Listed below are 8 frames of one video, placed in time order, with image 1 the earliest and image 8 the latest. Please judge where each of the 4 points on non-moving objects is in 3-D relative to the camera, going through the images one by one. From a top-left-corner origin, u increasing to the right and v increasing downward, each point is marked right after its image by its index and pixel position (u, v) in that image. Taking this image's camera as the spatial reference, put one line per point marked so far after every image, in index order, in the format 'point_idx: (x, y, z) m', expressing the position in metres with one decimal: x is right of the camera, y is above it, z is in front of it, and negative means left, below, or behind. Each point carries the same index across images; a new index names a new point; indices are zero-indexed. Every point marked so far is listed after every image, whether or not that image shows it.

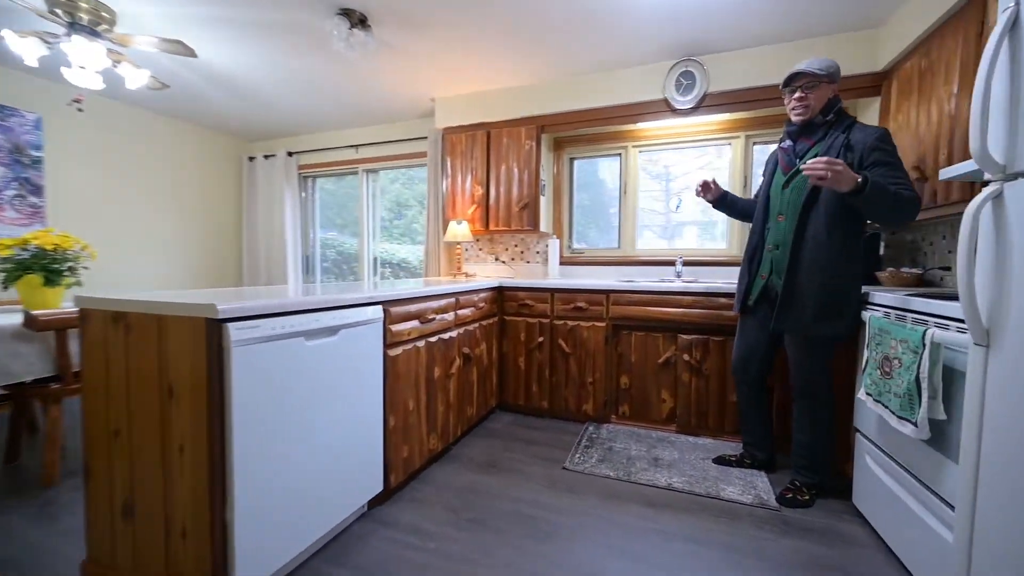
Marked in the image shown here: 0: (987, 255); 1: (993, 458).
0: (+1.0, +0.1, +0.9) m
1: (+1.0, -0.3, +0.8) m
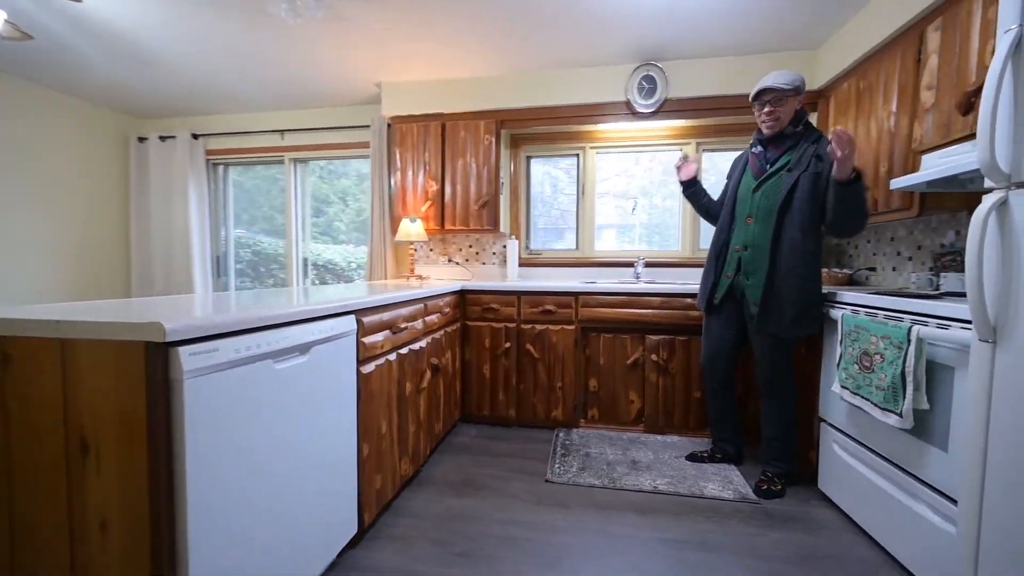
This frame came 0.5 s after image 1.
0: (+1.1, +0.1, +0.9) m
1: (+1.1, -0.3, +0.9) m
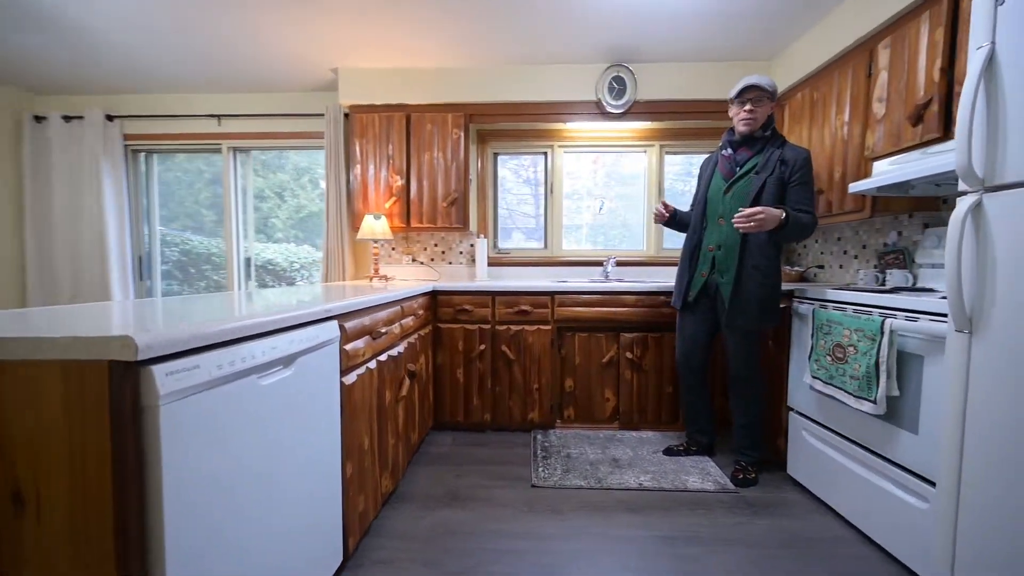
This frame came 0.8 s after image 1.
0: (+1.1, +0.1, +1.0) m
1: (+1.1, -0.3, +1.0) m
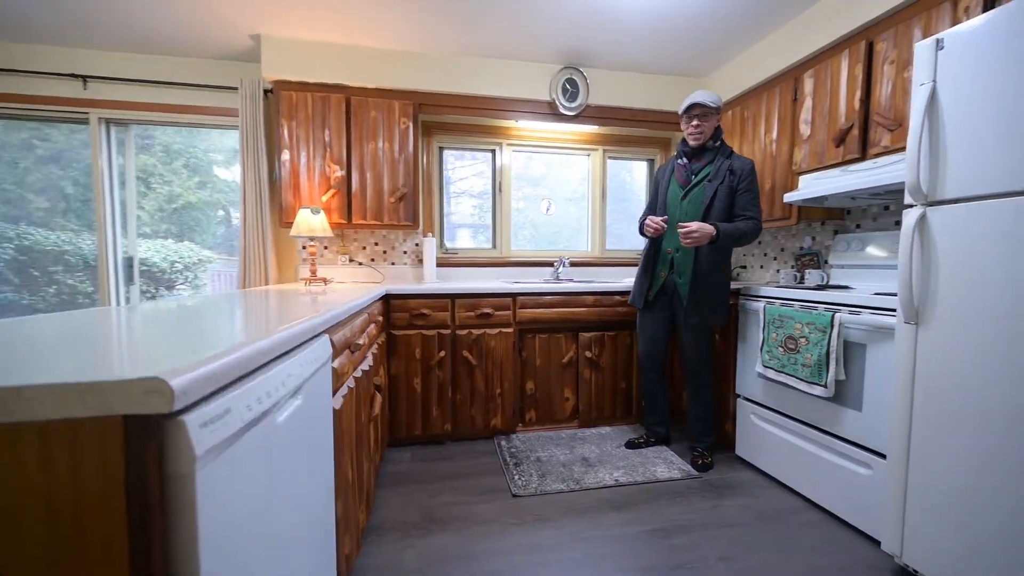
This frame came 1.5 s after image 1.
0: (+1.2, +0.1, +1.2) m
1: (+1.2, -0.3, +1.2) m
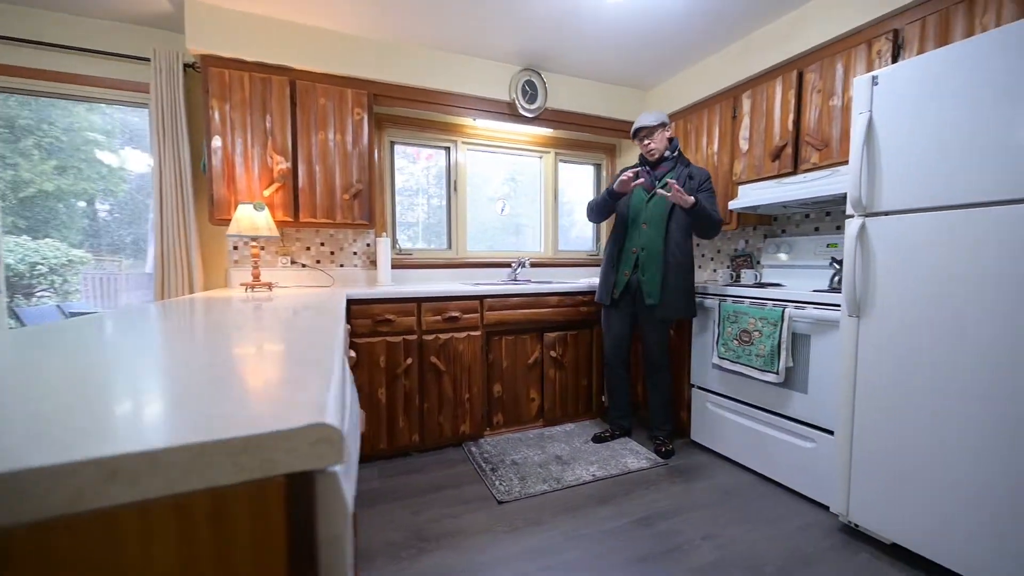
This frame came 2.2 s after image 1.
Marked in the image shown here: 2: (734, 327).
0: (+1.2, +0.1, +1.4) m
1: (+1.2, -0.3, +1.4) m
2: (+1.0, -0.2, +1.9) m
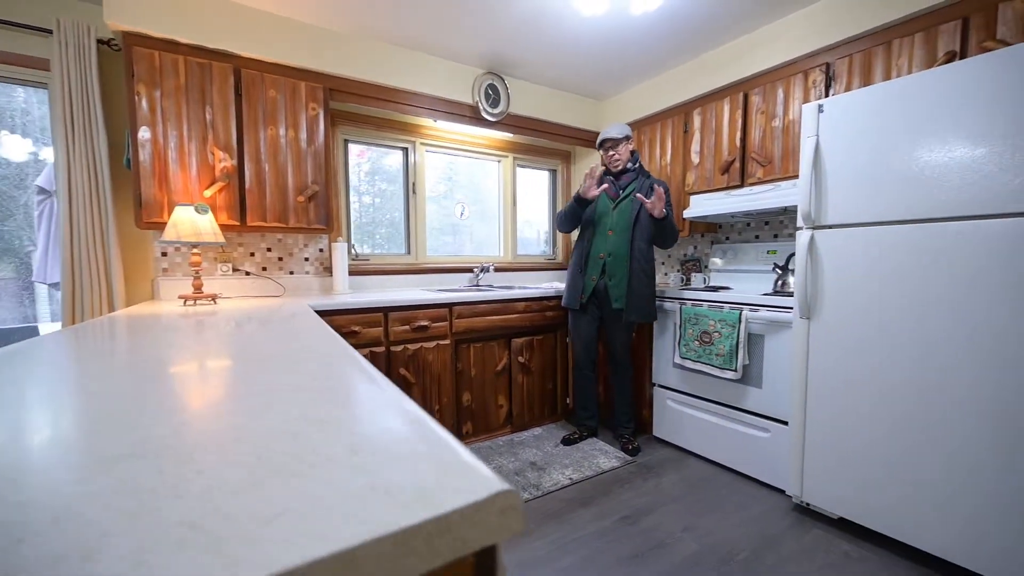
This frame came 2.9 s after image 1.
0: (+1.1, +0.1, +1.6) m
1: (+1.2, -0.3, +1.6) m
2: (+0.9, -0.2, +2.0) m
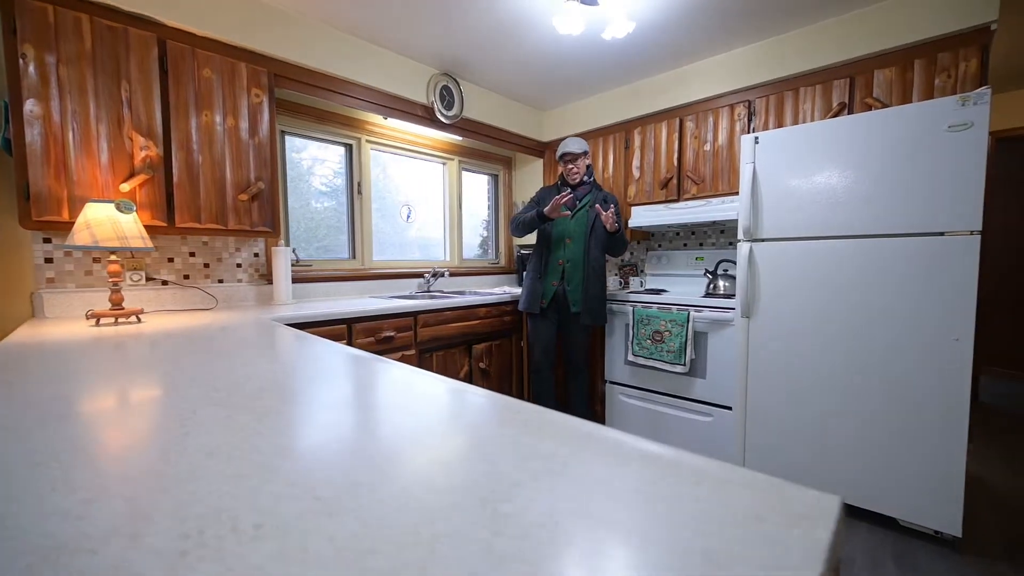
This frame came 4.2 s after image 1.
0: (+1.1, +0.1, +1.8) m
1: (+1.1, -0.4, +1.8) m
2: (+0.7, -0.2, +2.2) m
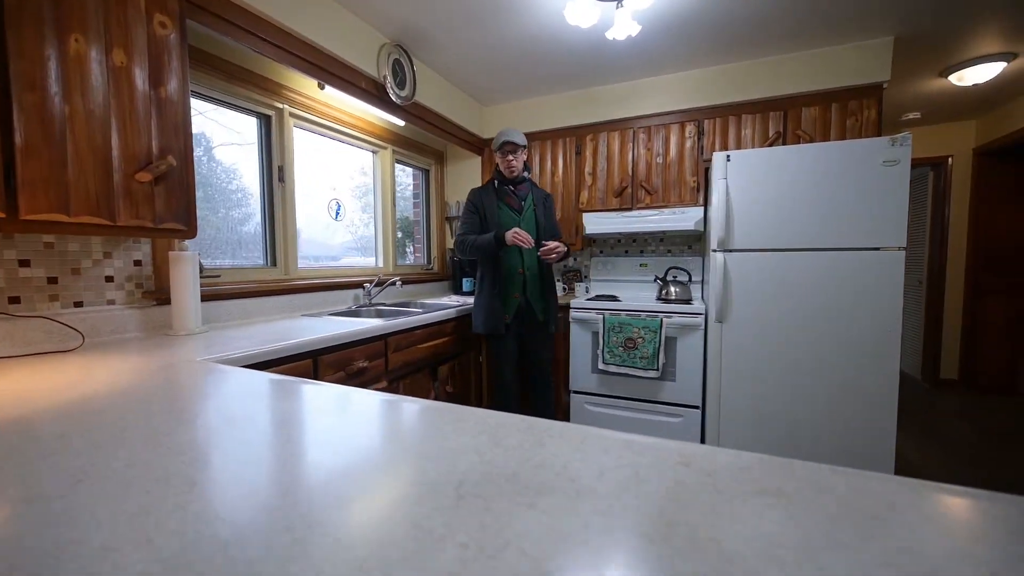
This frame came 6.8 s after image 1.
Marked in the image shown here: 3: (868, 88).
0: (+1.0, 0.0, +2.0) m
1: (+1.1, -0.4, +2.0) m
2: (+0.6, -0.3, +2.2) m
3: (+1.8, +1.0, +2.1) m
